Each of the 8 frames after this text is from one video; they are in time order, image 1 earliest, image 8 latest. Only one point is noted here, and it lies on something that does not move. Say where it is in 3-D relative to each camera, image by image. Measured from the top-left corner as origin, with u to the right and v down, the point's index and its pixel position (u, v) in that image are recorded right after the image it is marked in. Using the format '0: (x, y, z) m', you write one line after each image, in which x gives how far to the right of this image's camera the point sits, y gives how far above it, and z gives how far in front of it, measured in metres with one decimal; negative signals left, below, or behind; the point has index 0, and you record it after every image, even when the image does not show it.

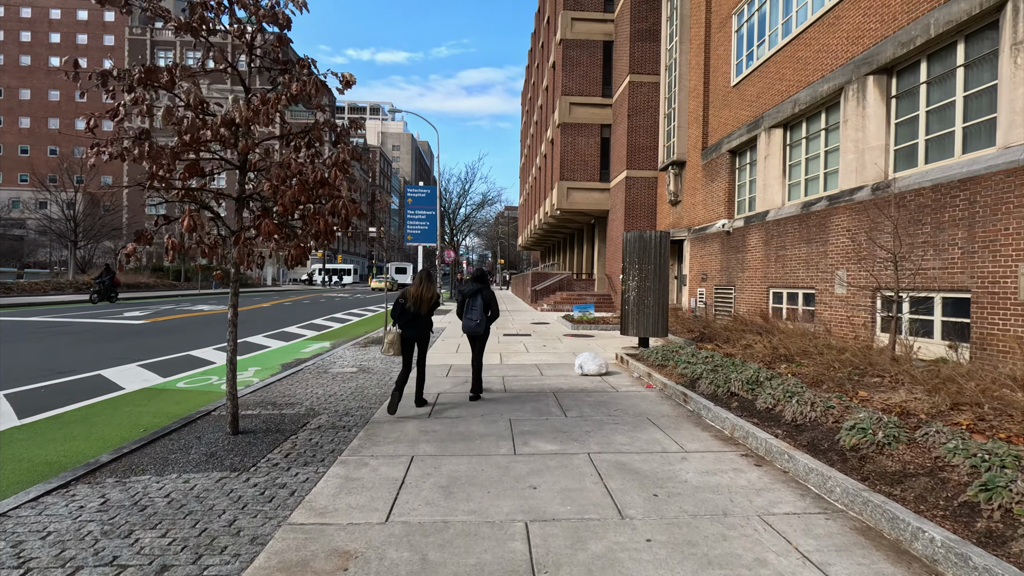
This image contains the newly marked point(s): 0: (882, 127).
0: (+6.6, +2.9, +9.5) m
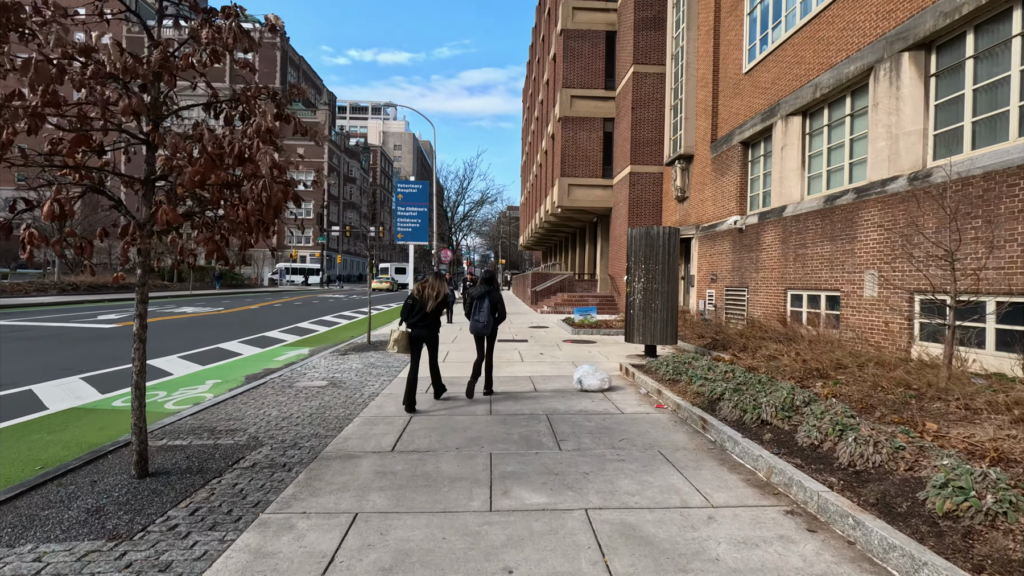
0: (+6.4, +2.8, +8.4) m
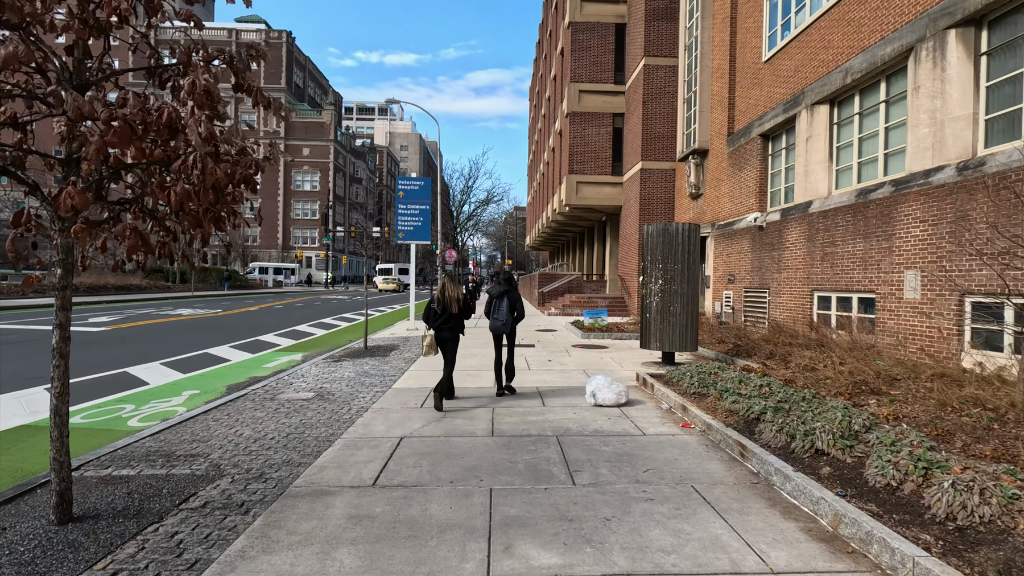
0: (+6.5, +2.8, +7.6) m
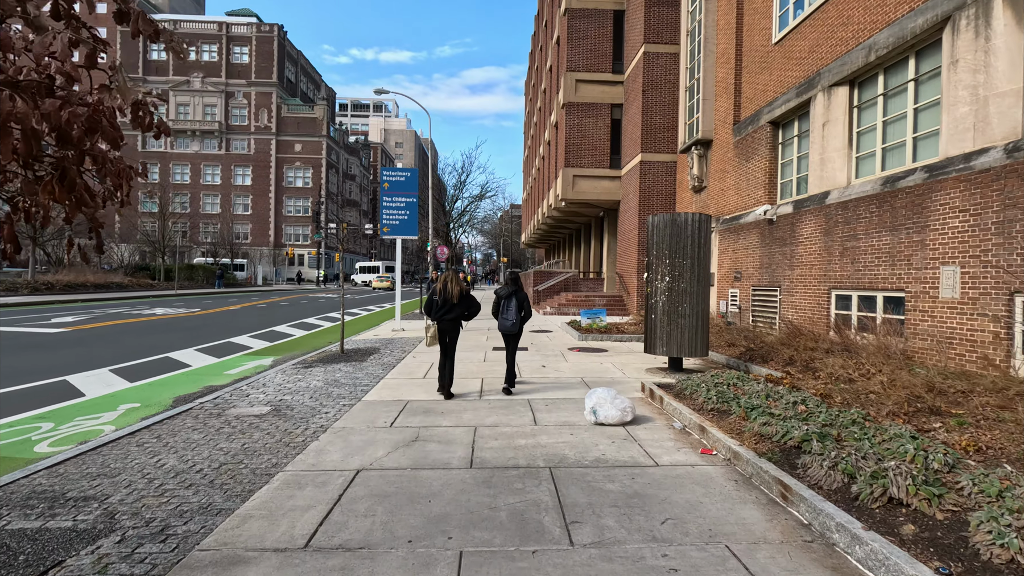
0: (+6.4, +2.8, +6.7) m
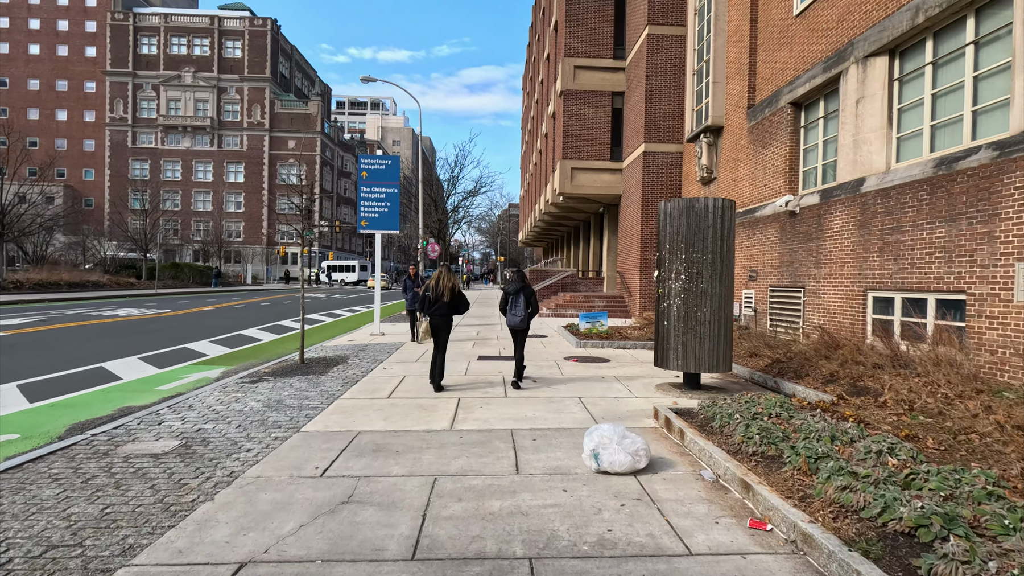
0: (+6.2, +2.8, +5.4) m
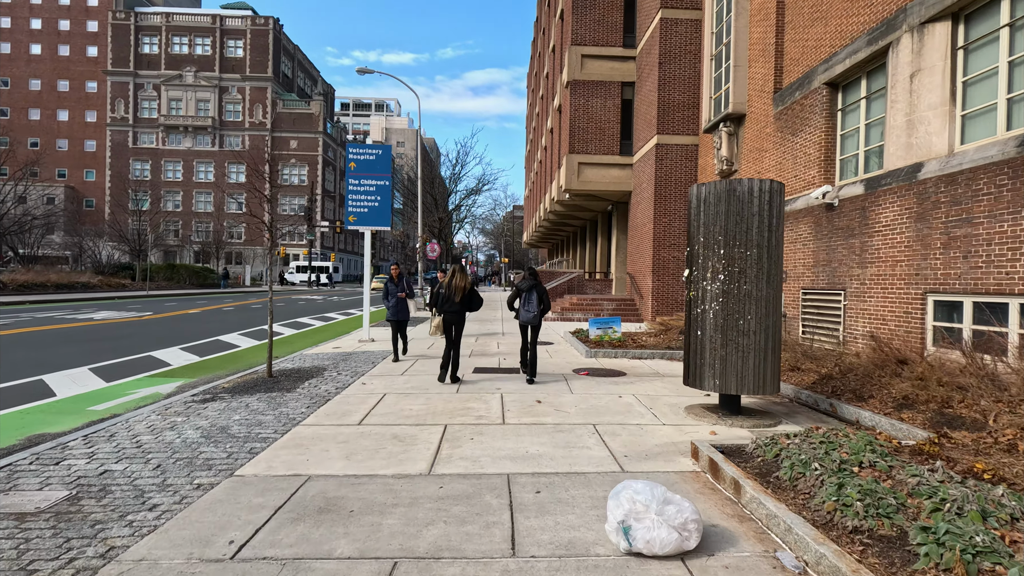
0: (+6.2, +2.8, +4.2) m
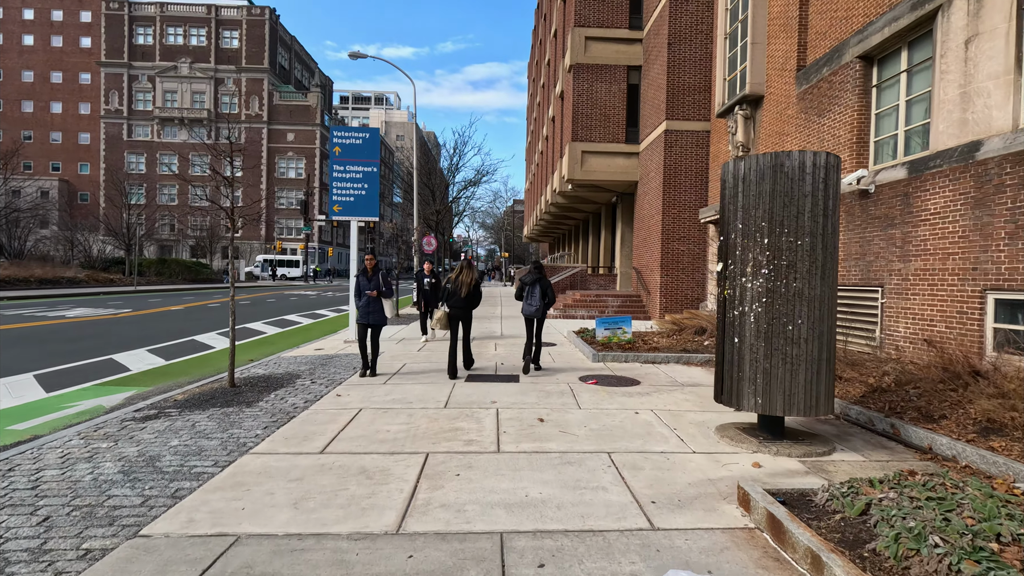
0: (+6.1, +2.8, +3.2) m
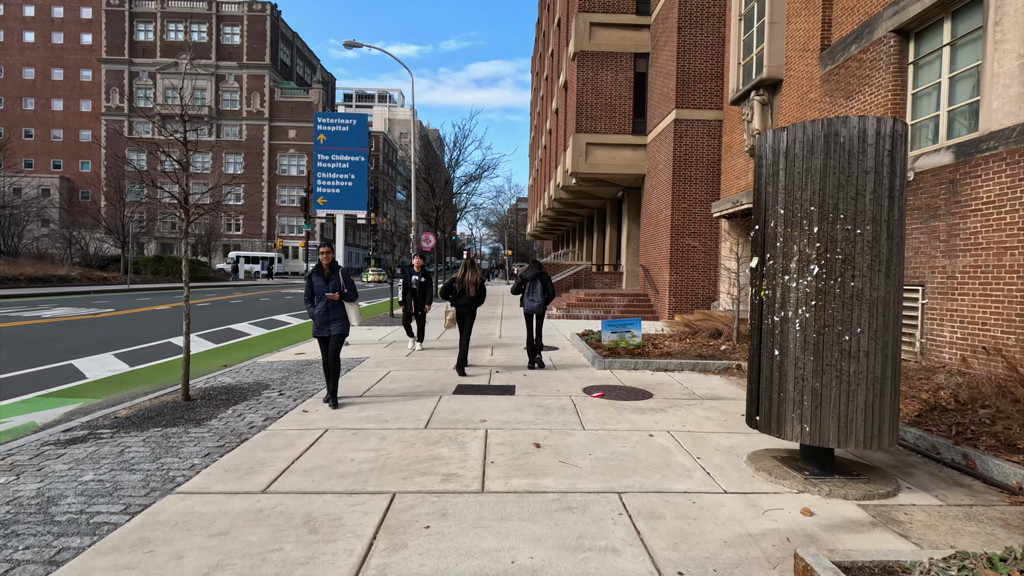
0: (+6.0, +2.8, +2.3) m
